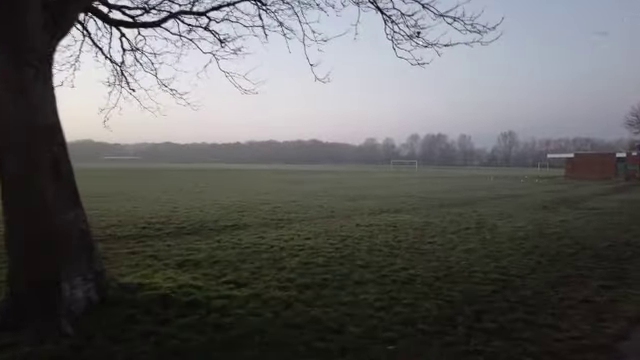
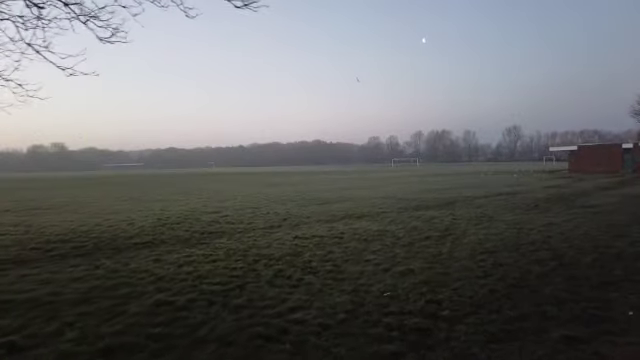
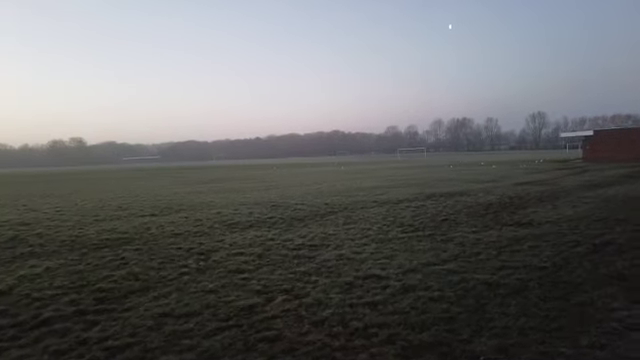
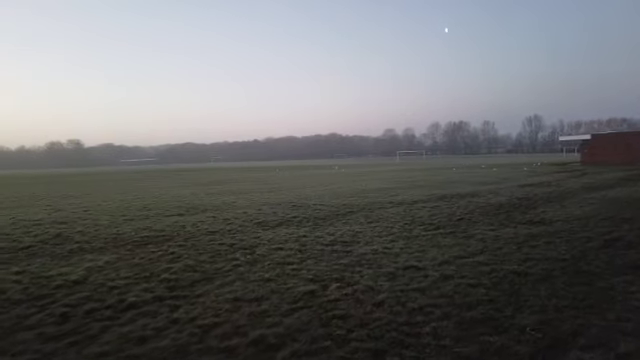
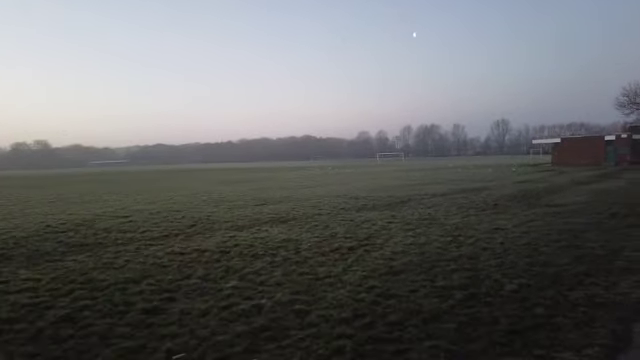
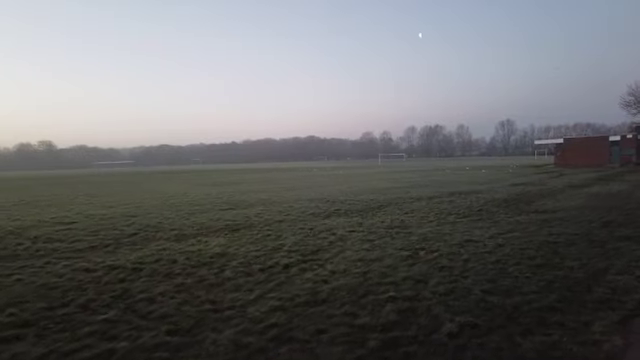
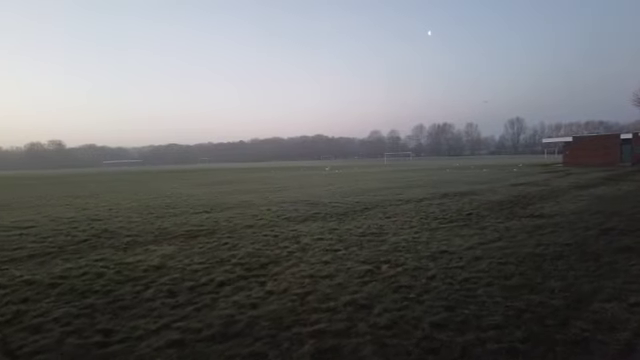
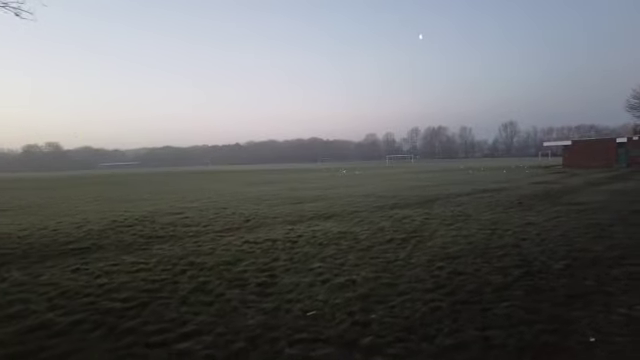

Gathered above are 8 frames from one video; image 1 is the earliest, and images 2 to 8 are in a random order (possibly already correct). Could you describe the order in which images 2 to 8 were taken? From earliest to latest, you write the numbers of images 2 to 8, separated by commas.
2, 8, 5, 6, 7, 4, 3
